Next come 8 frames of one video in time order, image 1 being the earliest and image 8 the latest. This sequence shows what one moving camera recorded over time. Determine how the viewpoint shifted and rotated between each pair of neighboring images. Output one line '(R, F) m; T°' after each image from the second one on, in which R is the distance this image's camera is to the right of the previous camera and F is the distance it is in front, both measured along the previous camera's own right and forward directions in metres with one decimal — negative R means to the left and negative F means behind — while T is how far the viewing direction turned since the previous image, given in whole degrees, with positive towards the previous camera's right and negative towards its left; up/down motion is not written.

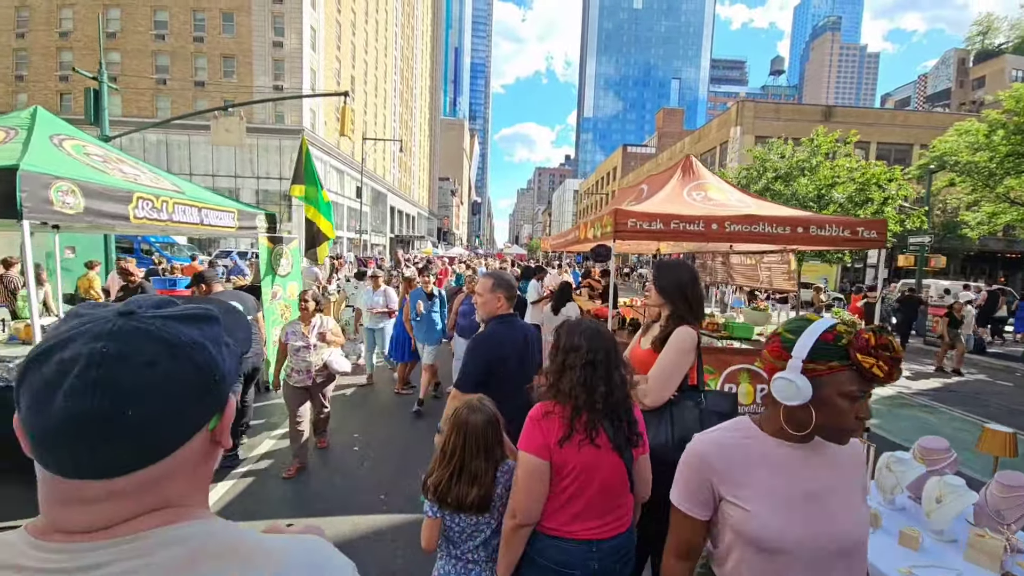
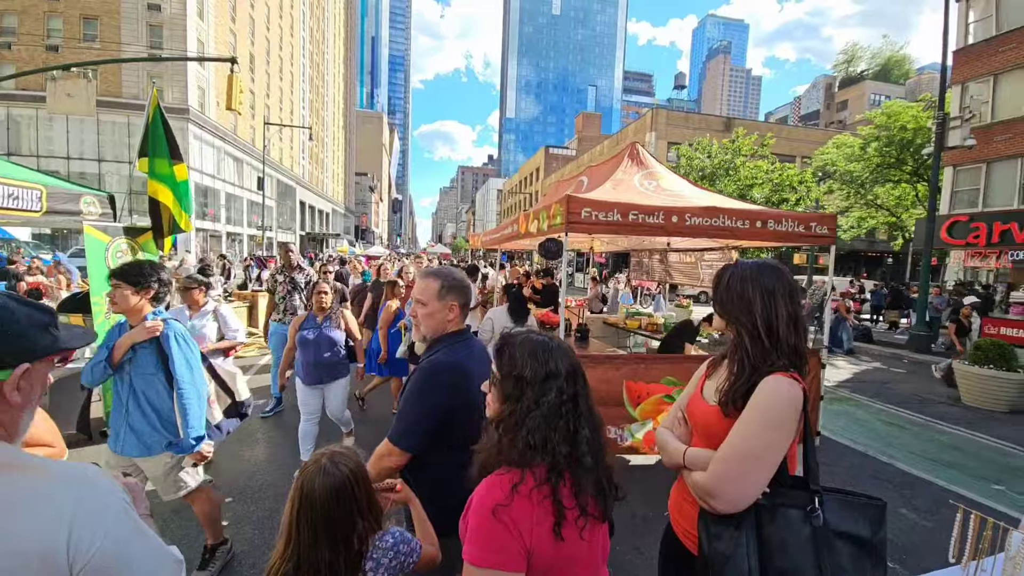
(-0.1, +1.1) m; +10°
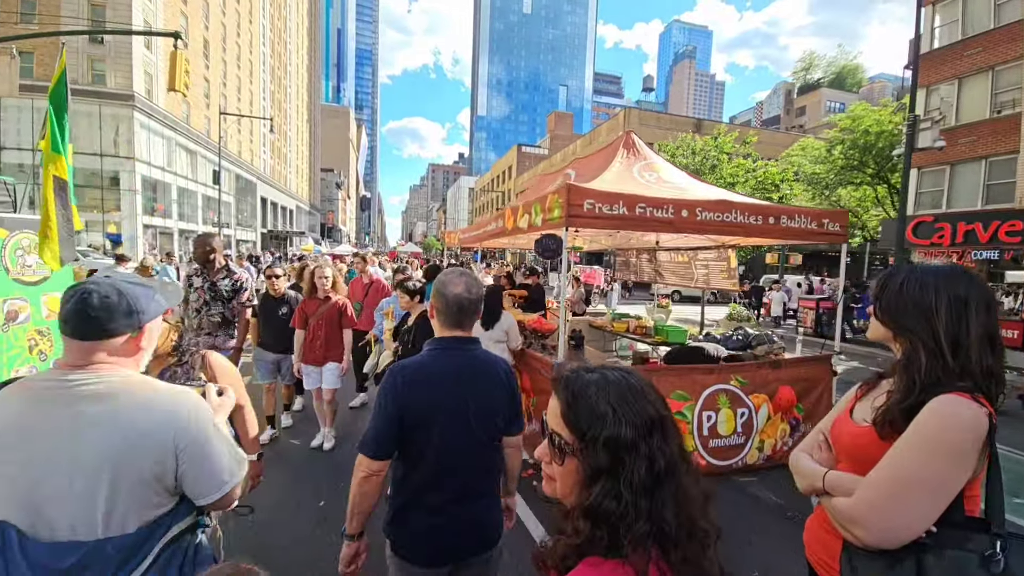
(-0.2, +0.7) m; +4°
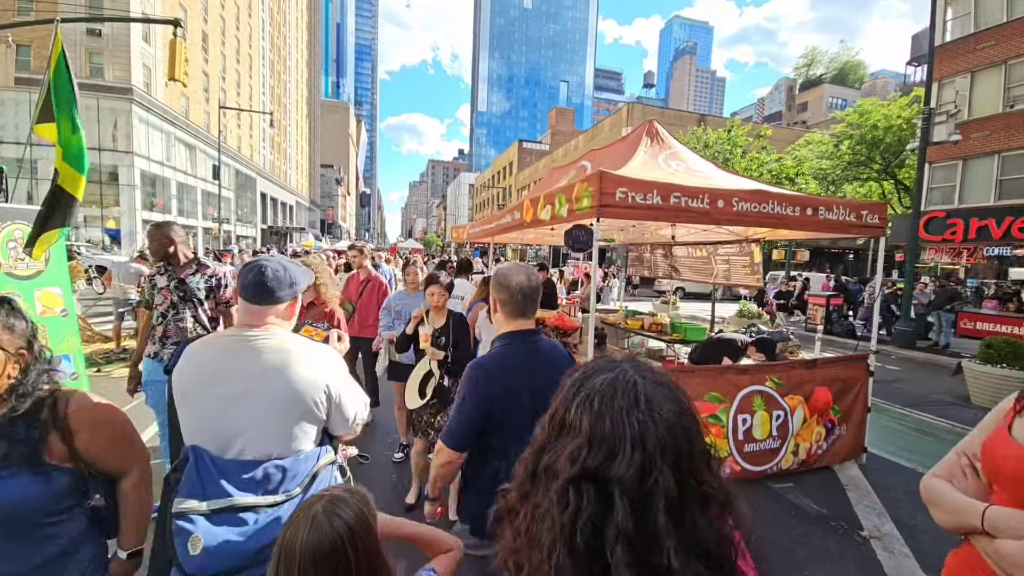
(-0.3, +0.3) m; 0°
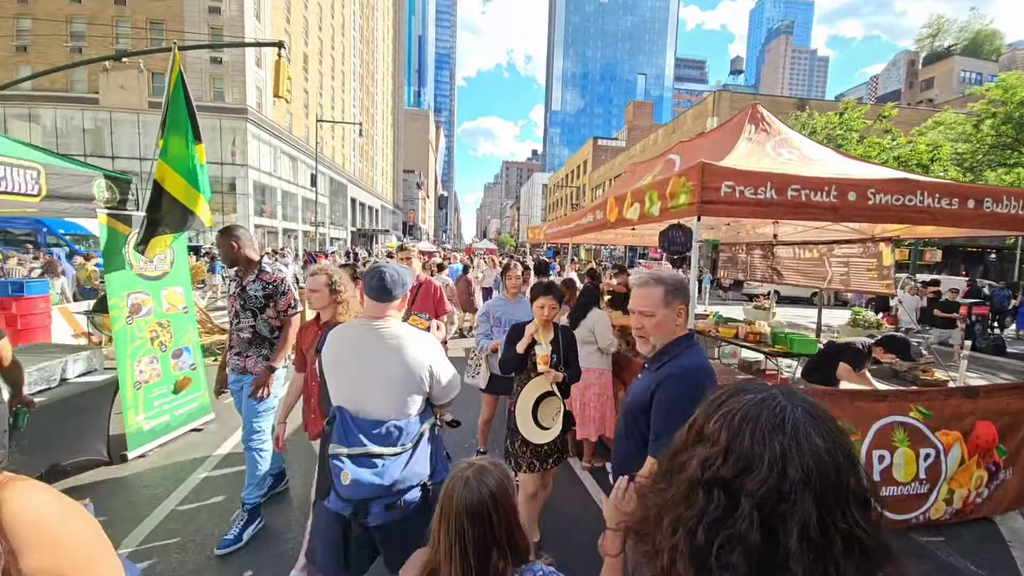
(-0.1, +0.3) m; -10°
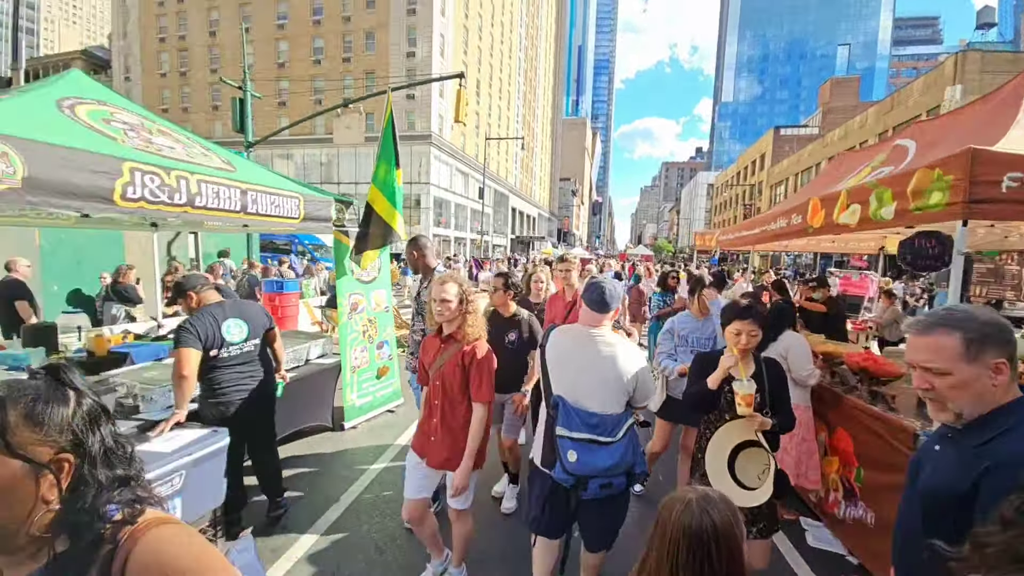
(-0.2, 0.0) m; -20°
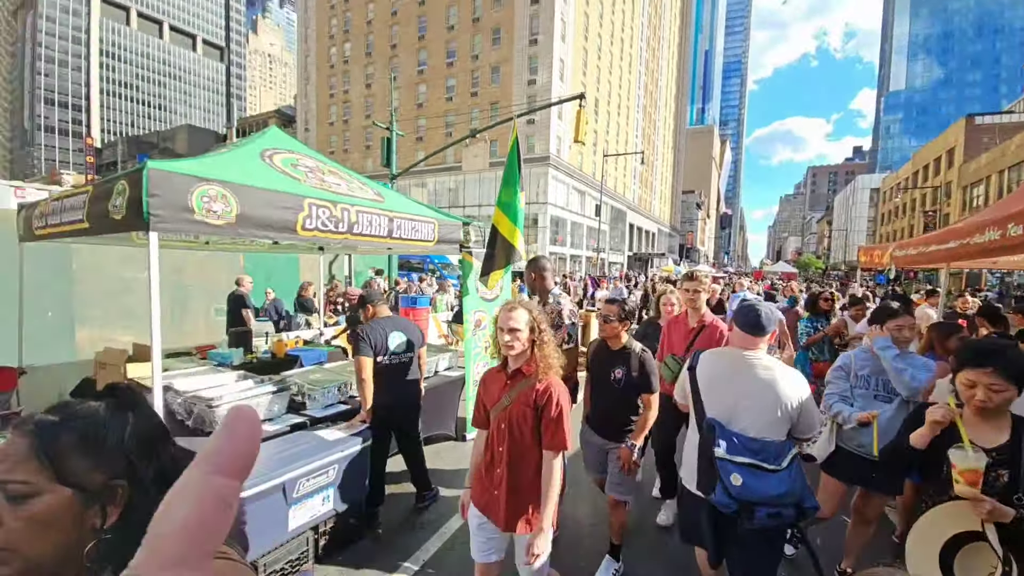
(-0.1, 0.0) m; -16°
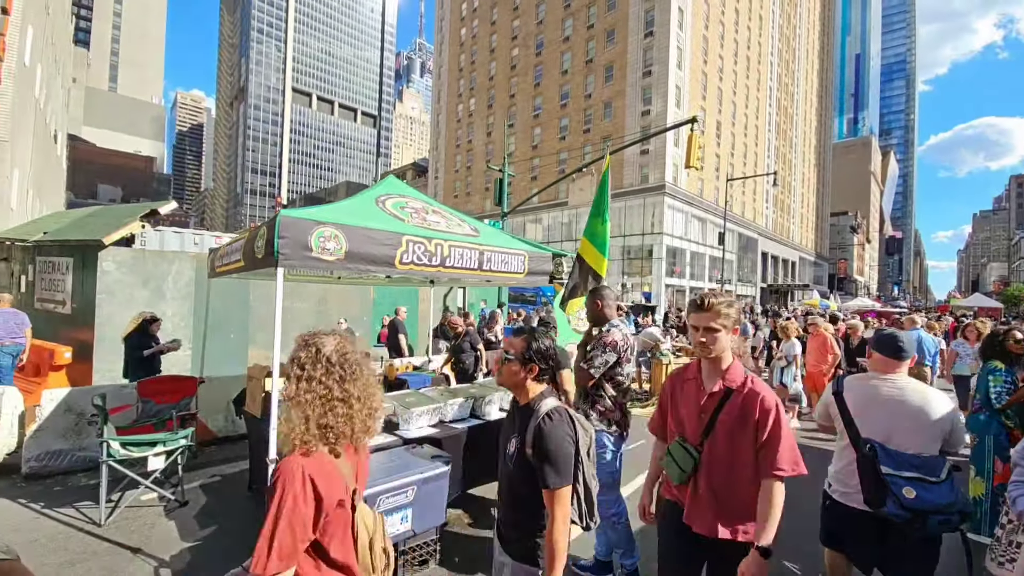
(+0.3, +0.1) m; -16°
